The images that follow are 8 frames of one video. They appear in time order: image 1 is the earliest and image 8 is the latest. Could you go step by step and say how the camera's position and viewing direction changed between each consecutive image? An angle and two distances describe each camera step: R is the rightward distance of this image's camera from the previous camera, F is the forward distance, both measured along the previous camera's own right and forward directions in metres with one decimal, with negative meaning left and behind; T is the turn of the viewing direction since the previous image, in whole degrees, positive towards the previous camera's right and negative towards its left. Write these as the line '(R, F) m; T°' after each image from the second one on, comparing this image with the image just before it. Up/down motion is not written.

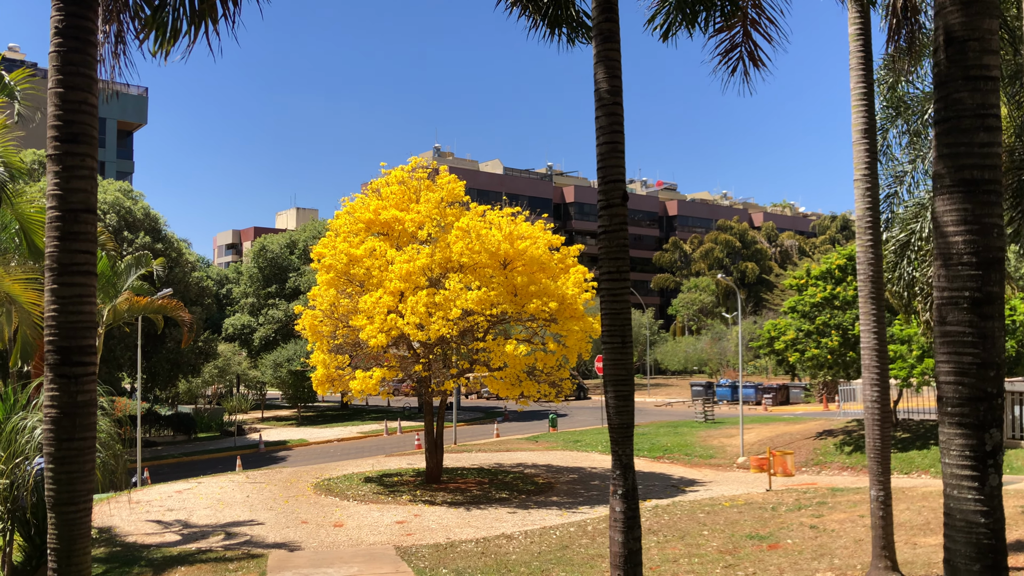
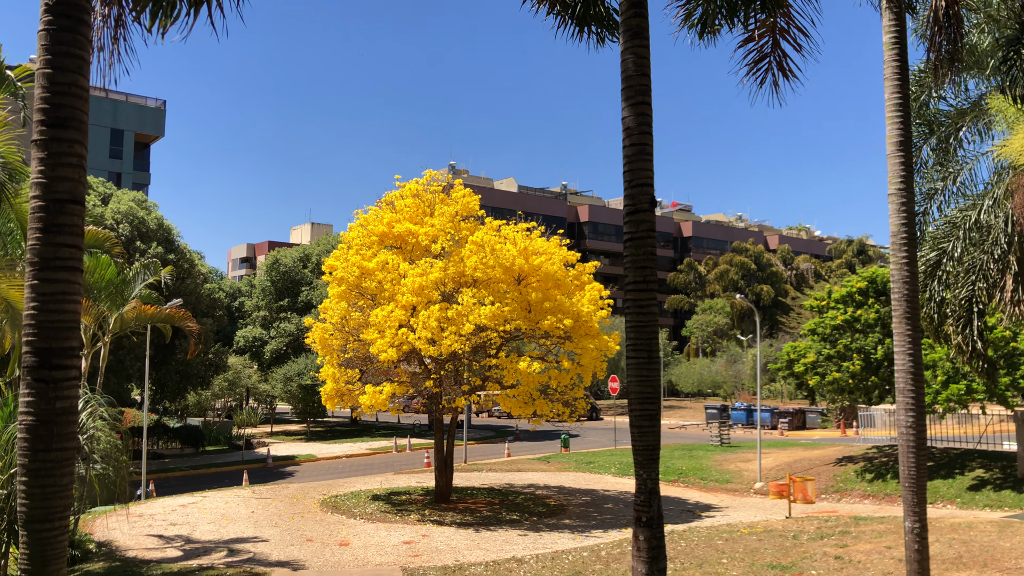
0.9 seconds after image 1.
(0.0, +0.3) m; -1°
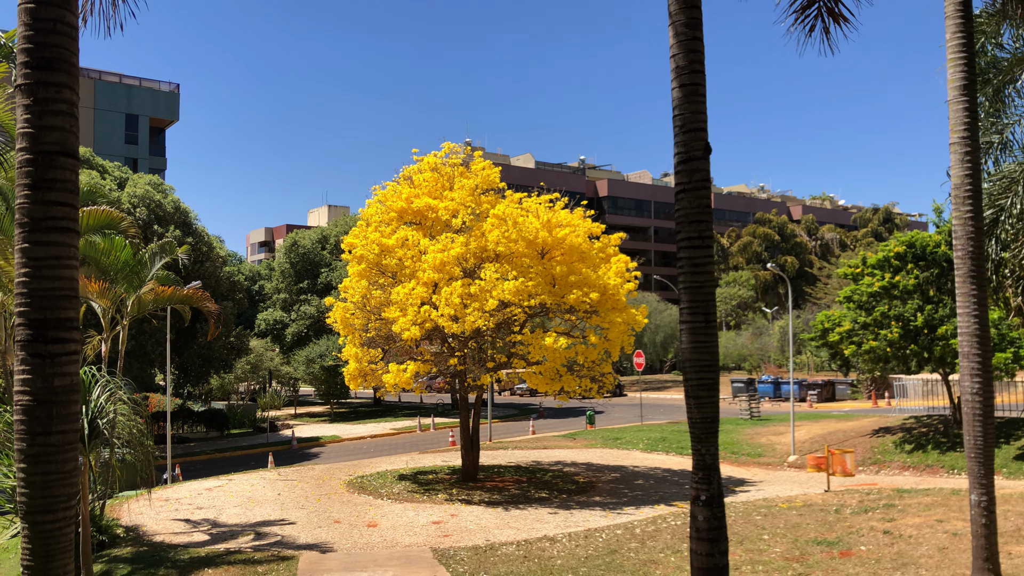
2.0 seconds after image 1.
(-0.1, +0.4) m; -2°
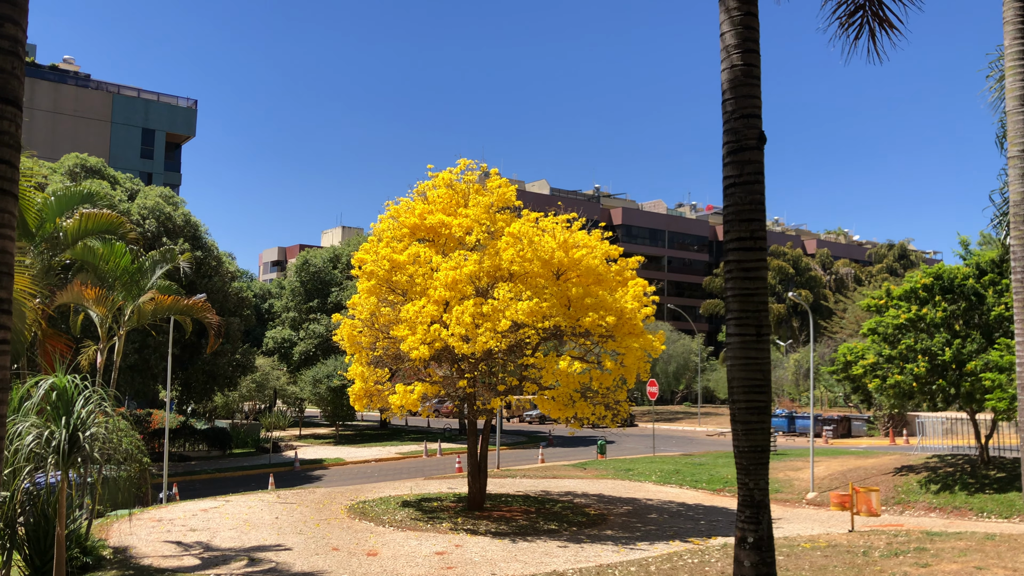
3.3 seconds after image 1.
(-0.1, +0.5) m; -1°
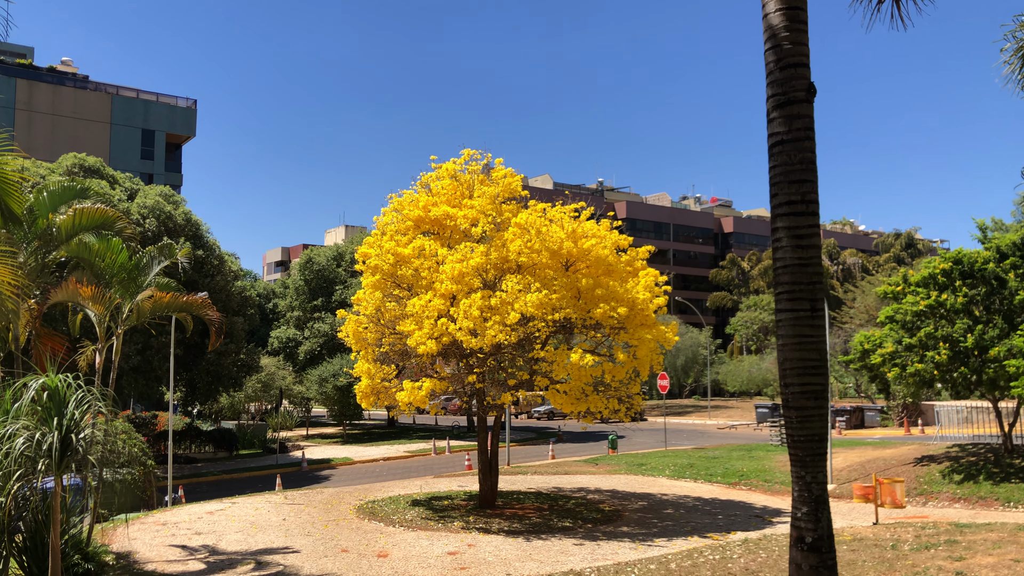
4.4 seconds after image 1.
(-0.1, +0.4) m; 0°
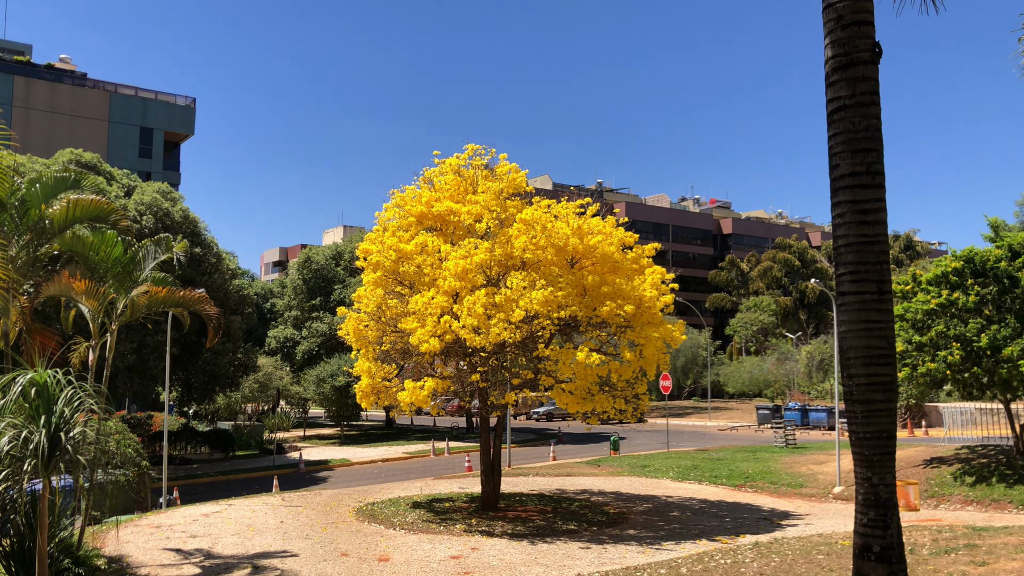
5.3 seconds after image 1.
(-0.1, +0.3) m; 0°
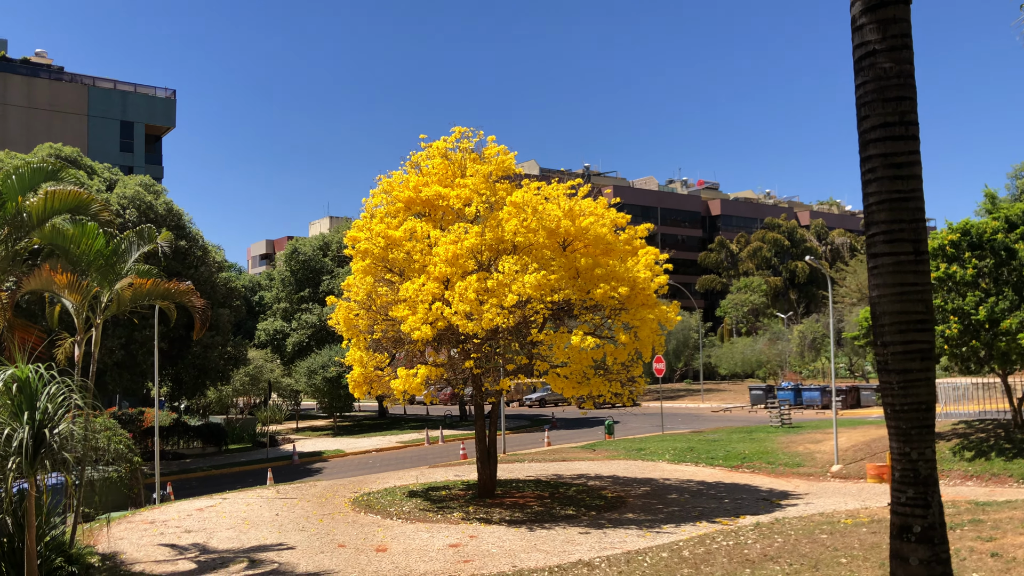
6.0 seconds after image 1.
(-0.1, +0.2) m; +1°
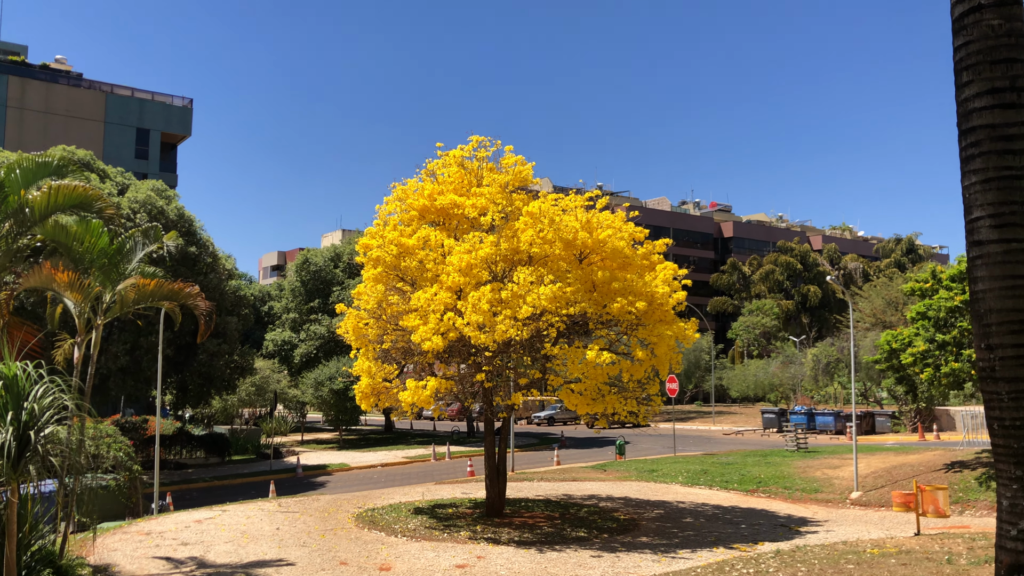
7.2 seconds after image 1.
(-0.1, +0.3) m; -1°
